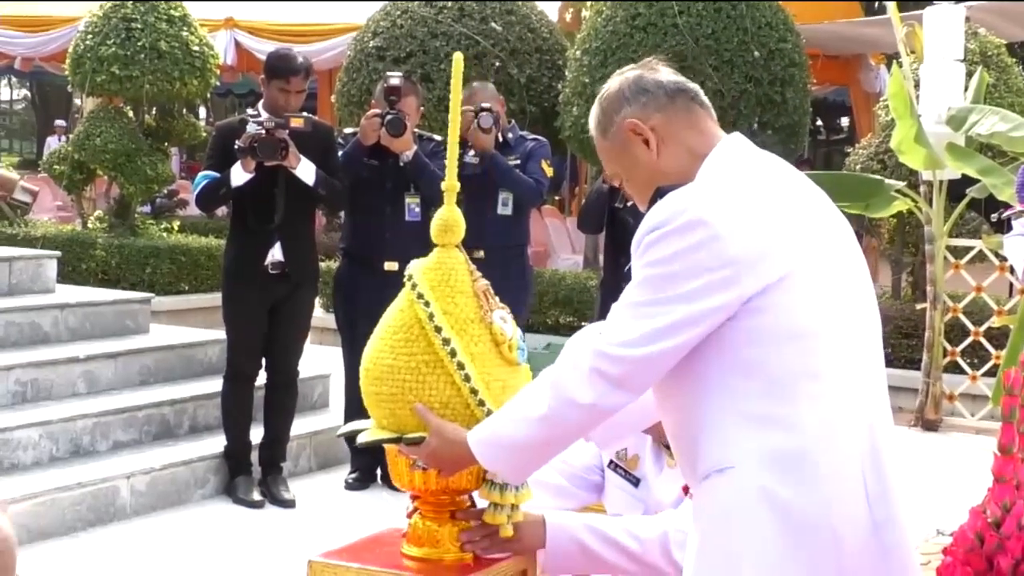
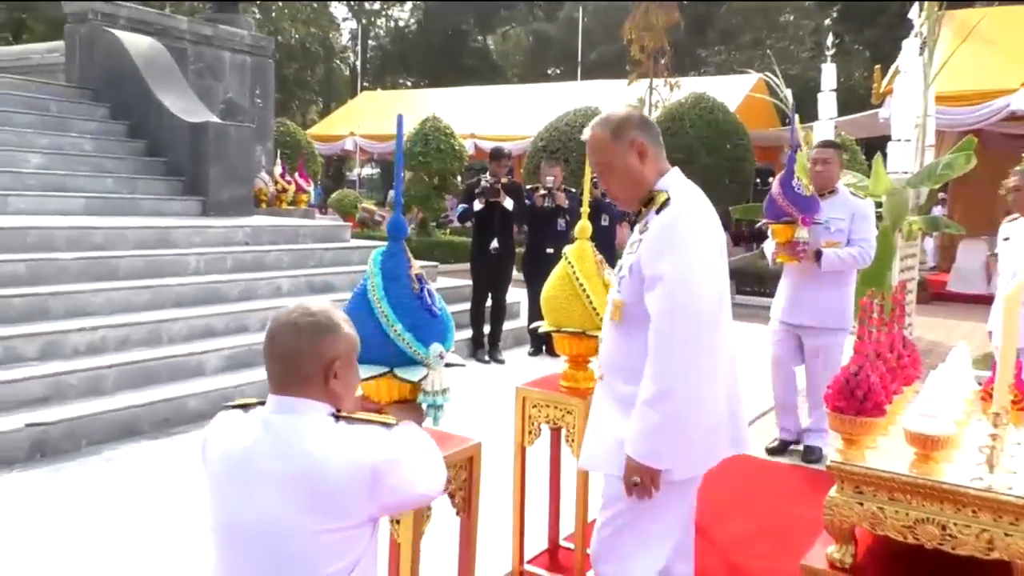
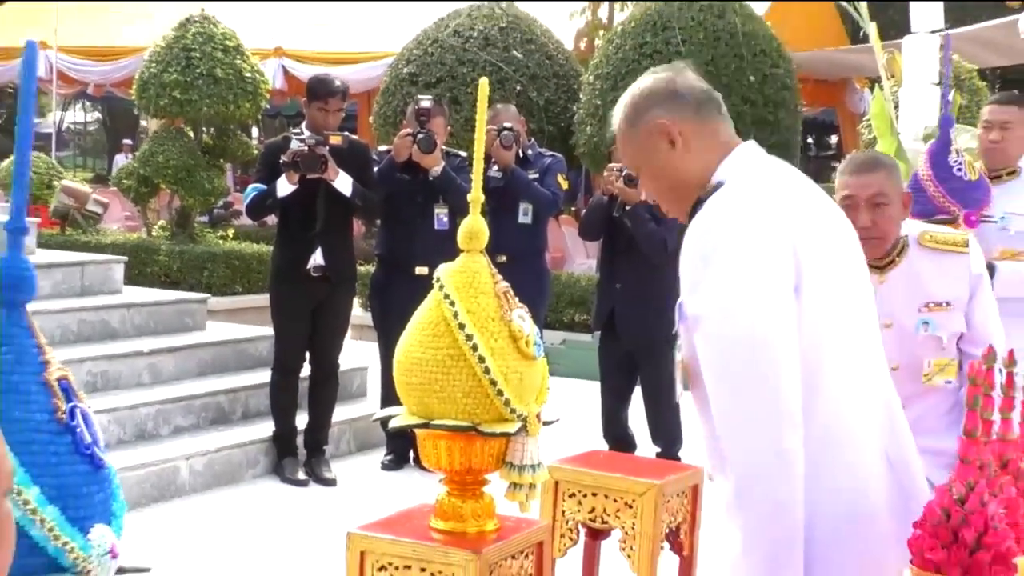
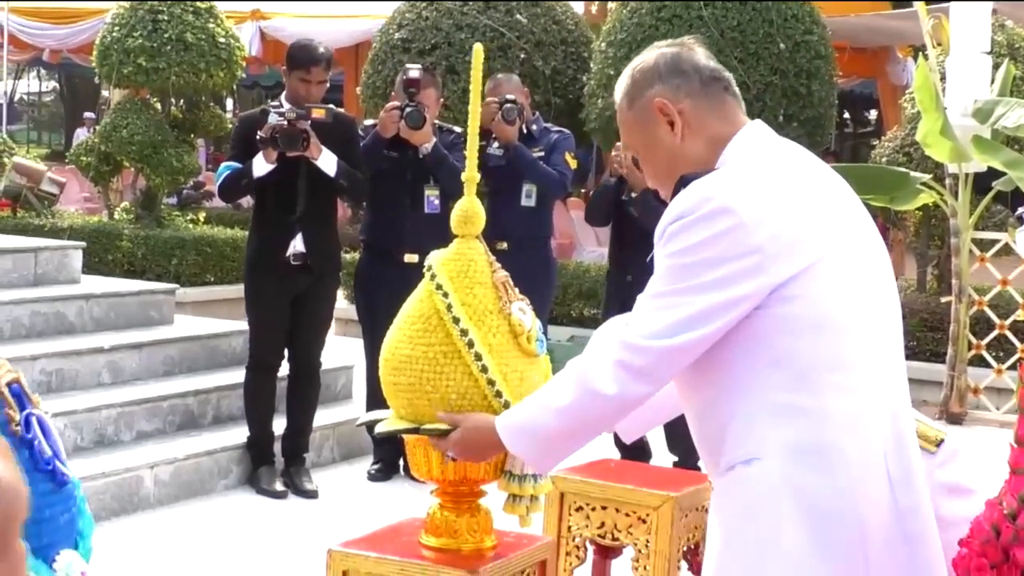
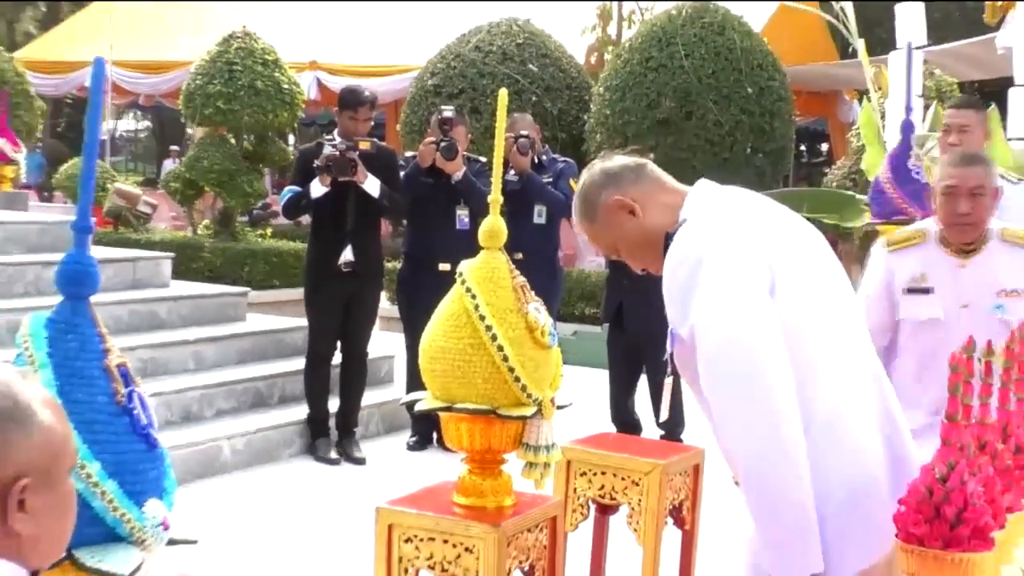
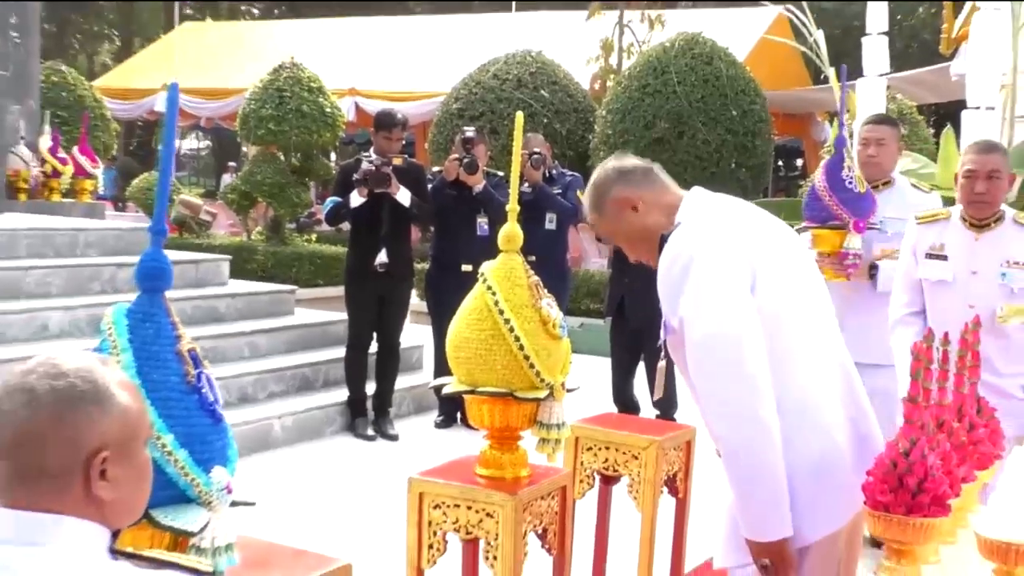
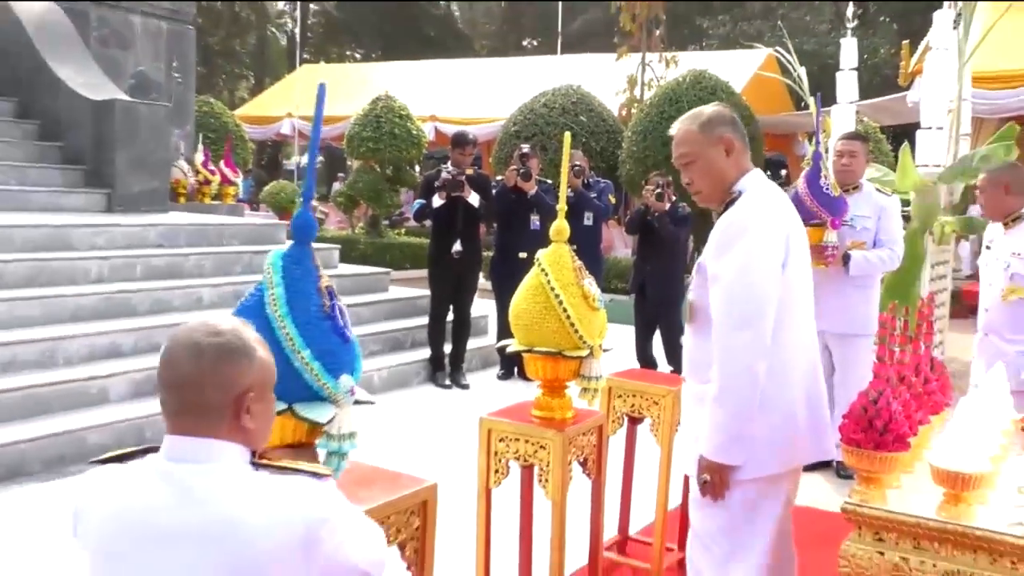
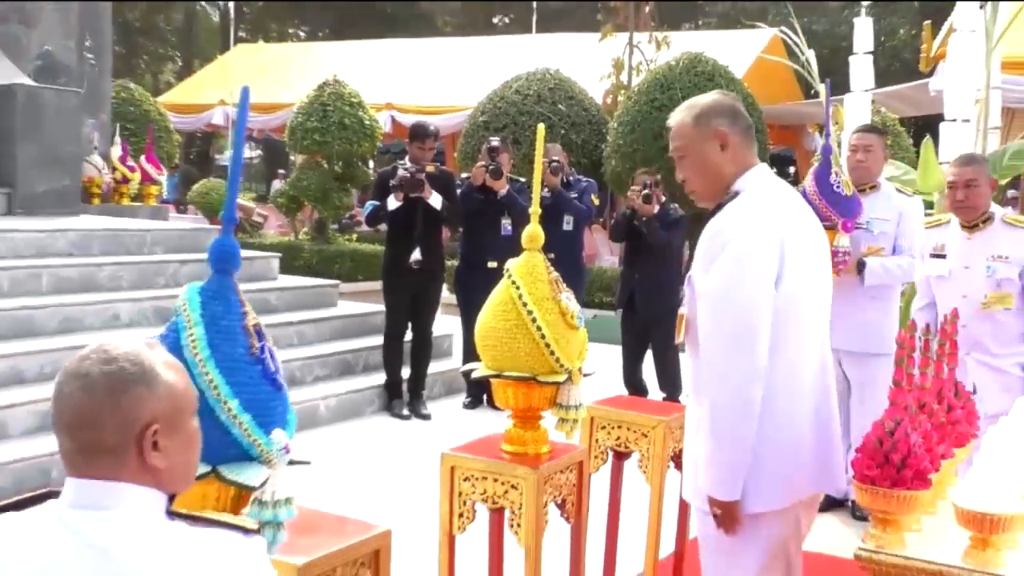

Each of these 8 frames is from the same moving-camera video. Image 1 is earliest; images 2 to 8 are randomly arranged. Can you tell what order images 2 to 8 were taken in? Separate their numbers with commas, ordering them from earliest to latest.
4, 3, 5, 6, 8, 7, 2
